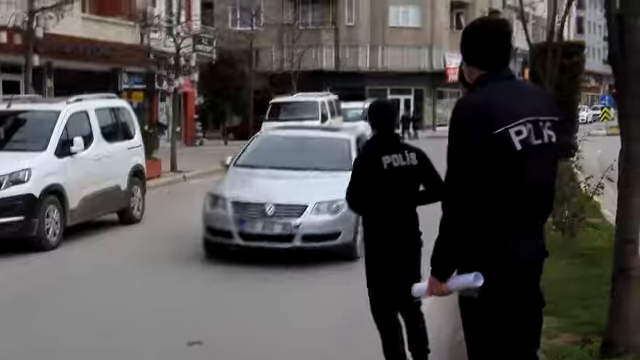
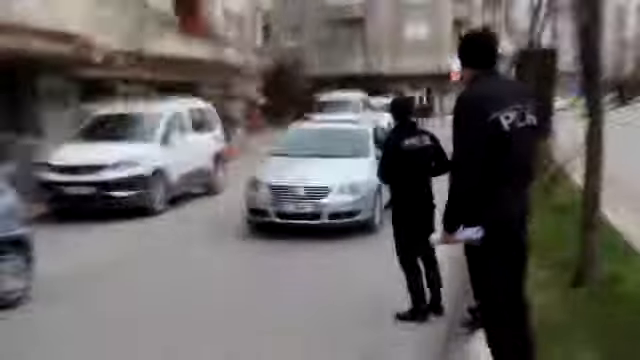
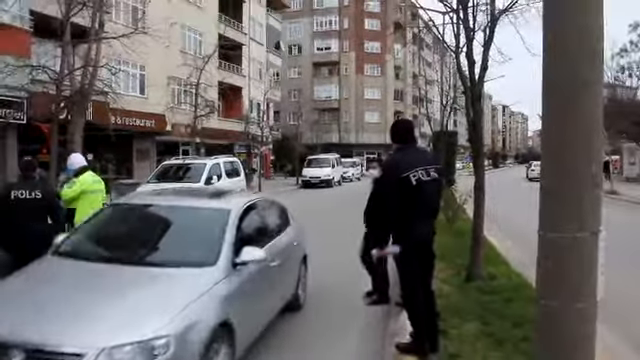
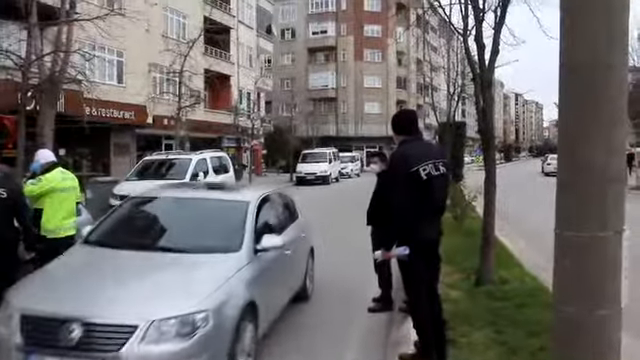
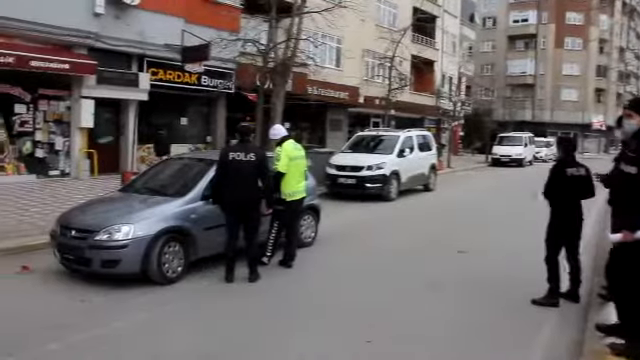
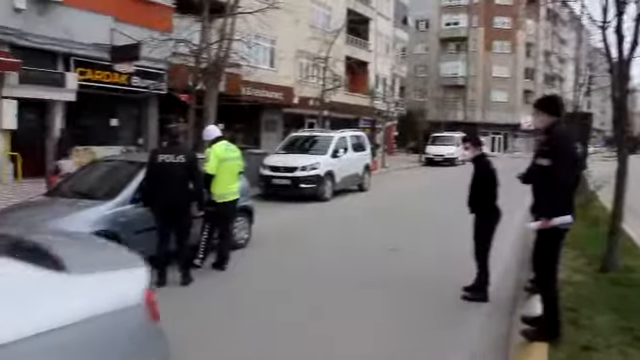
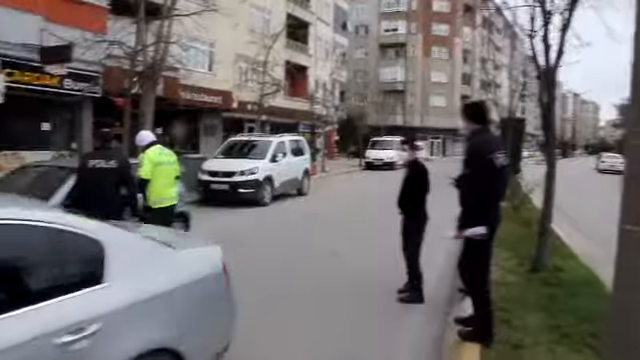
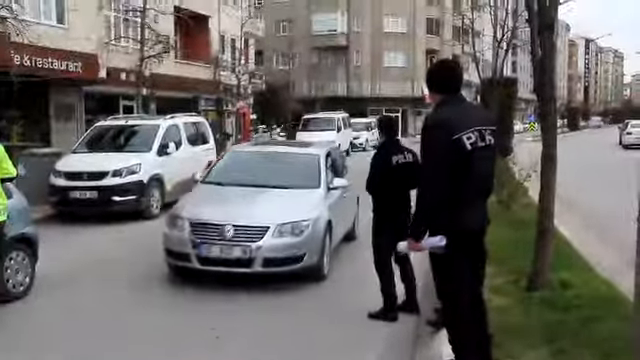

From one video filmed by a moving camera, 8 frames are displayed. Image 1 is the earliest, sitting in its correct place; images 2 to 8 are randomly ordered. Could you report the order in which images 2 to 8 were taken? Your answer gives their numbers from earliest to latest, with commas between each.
2, 8, 4, 3, 7, 6, 5
